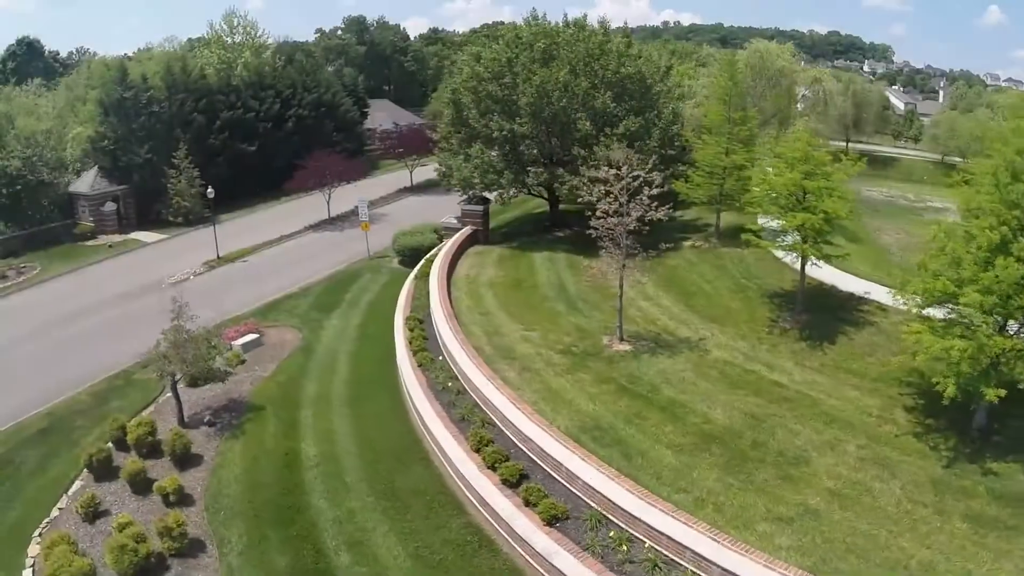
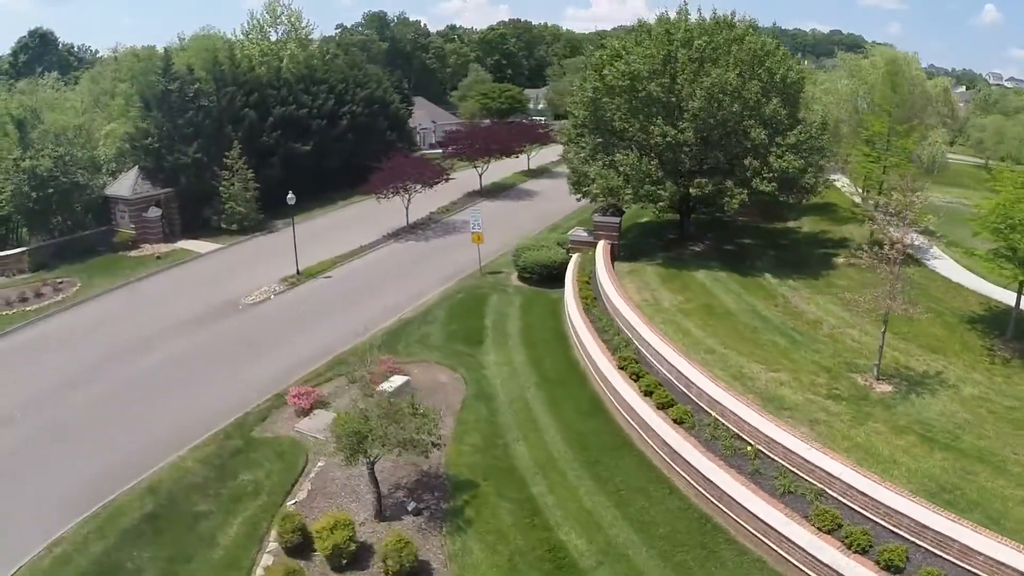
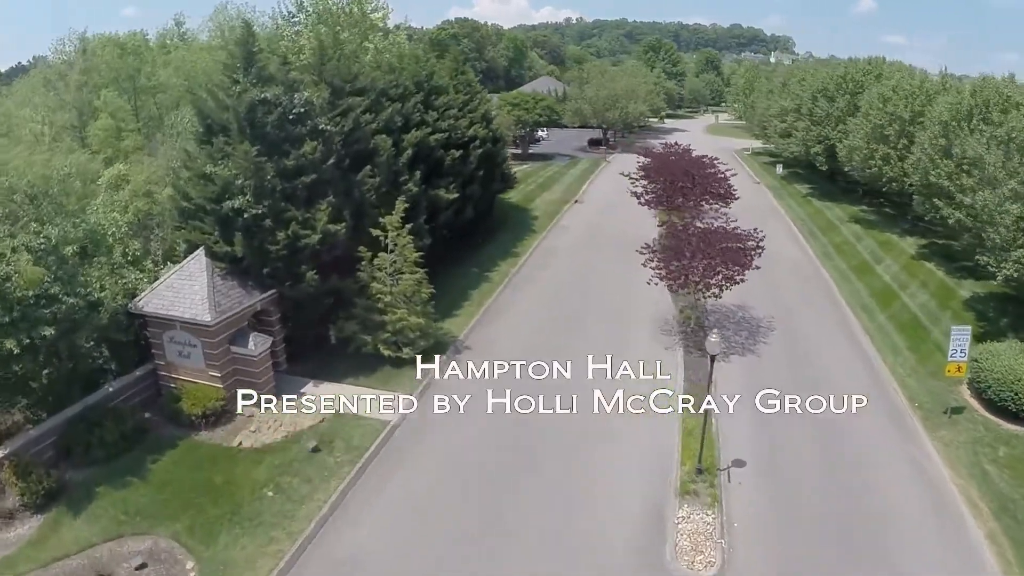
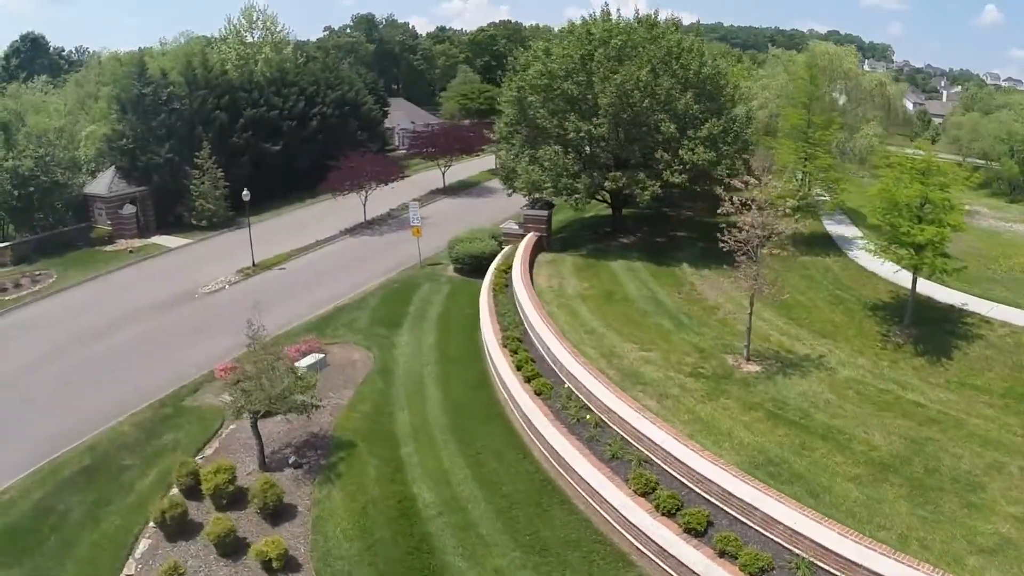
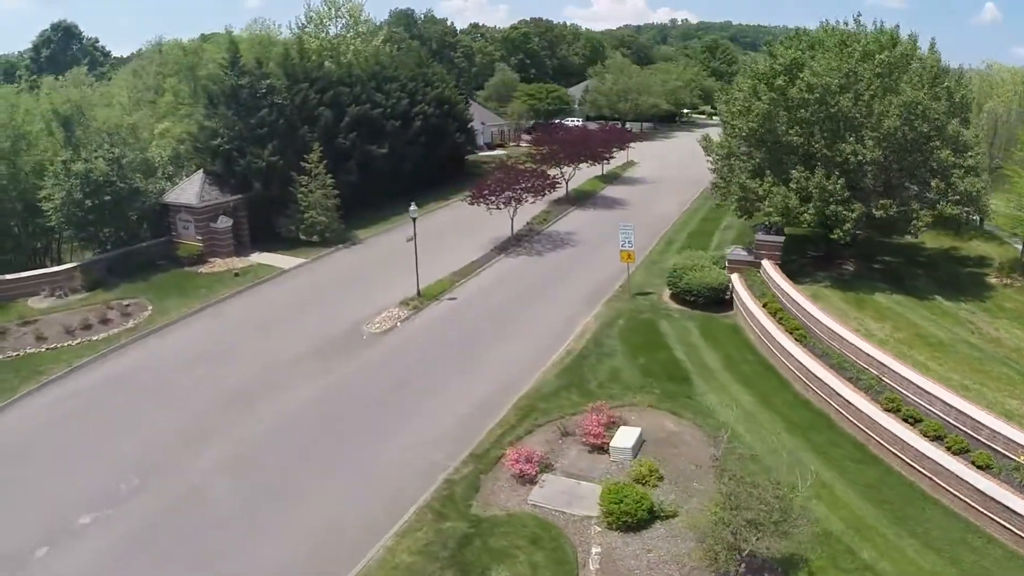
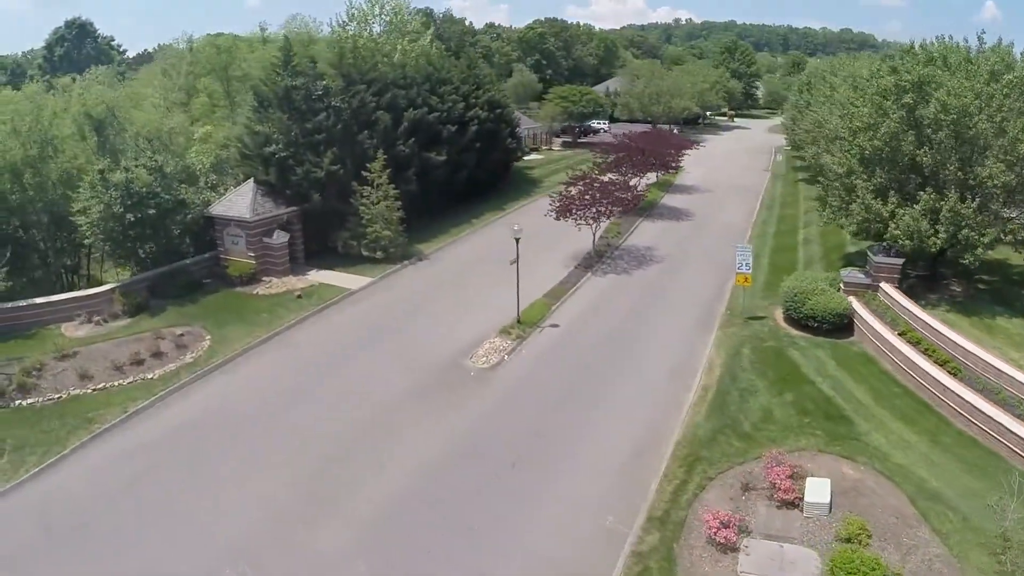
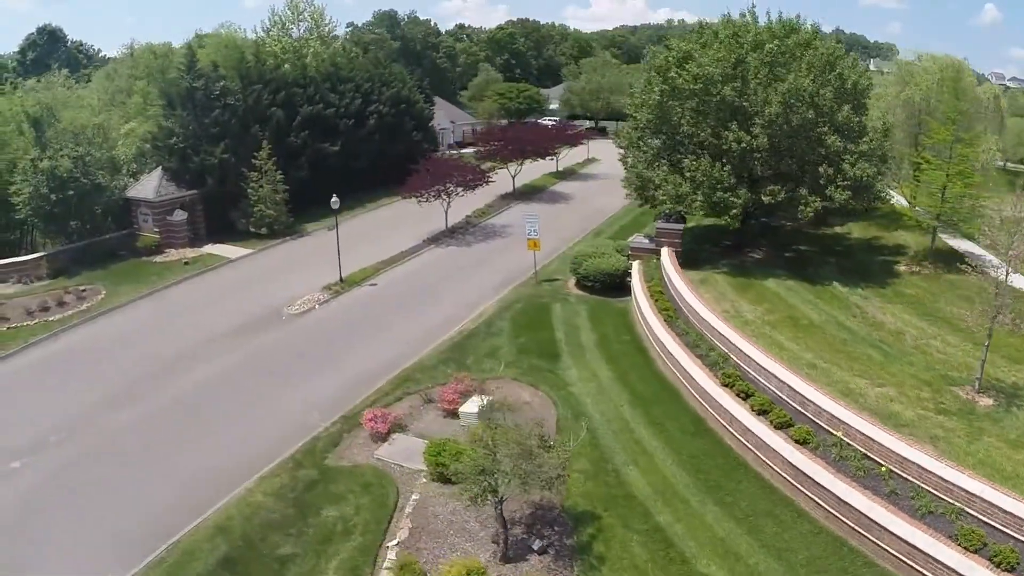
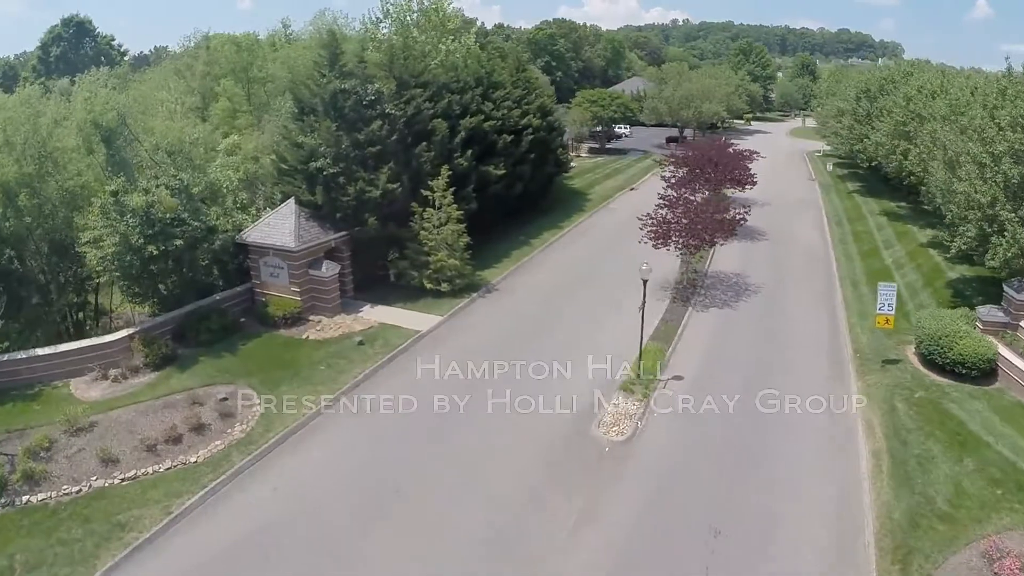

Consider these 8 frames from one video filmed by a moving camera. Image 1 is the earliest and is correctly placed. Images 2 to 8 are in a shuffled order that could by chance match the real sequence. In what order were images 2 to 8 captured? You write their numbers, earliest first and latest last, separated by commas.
4, 2, 7, 5, 6, 8, 3
